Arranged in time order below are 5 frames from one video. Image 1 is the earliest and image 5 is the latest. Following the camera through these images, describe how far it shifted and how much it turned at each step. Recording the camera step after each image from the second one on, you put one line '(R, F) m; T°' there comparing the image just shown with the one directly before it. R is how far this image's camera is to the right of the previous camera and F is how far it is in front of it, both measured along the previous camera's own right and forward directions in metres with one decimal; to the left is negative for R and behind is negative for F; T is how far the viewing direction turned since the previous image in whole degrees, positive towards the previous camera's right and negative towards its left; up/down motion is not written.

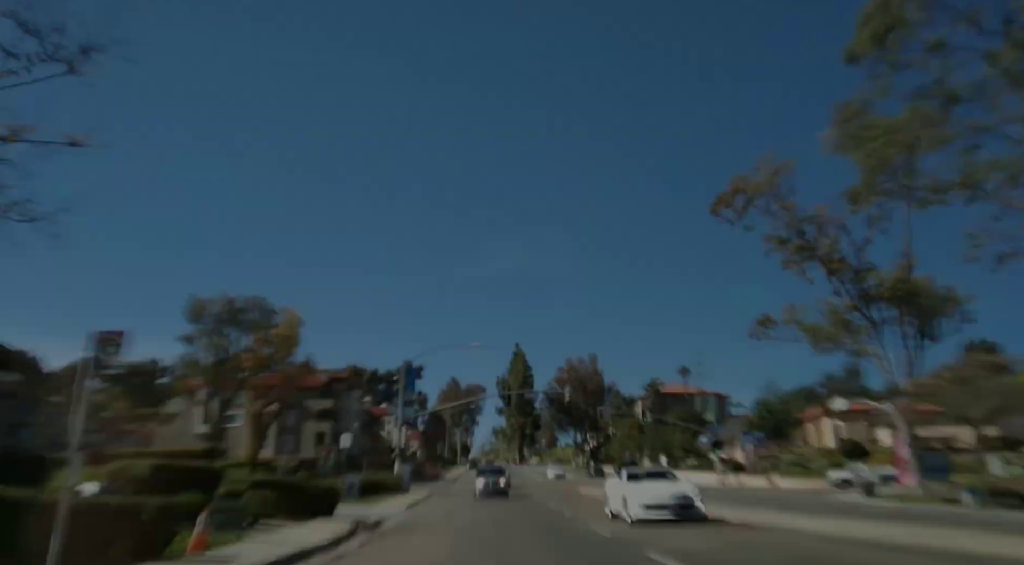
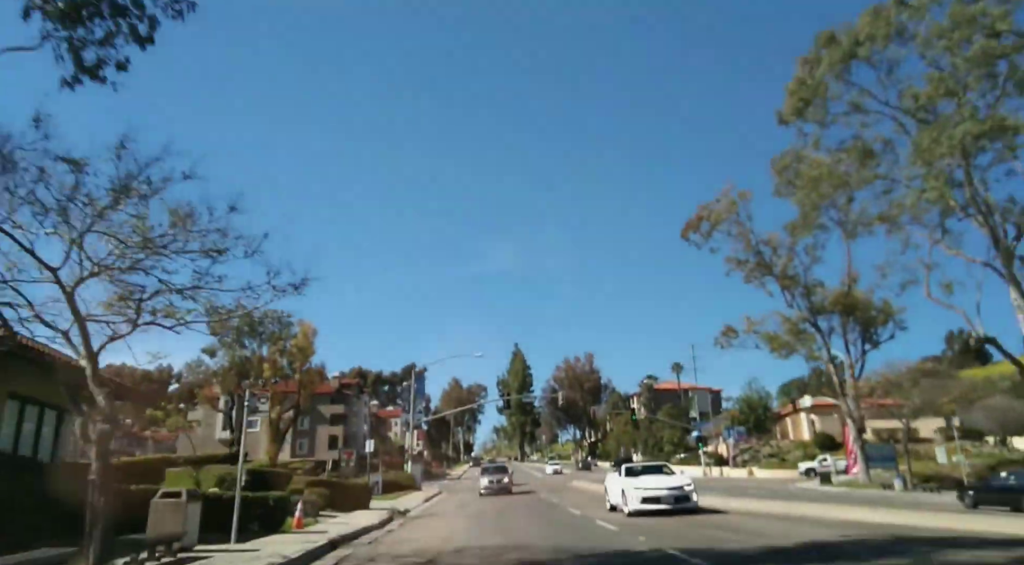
(+0.1, -3.8) m; 0°
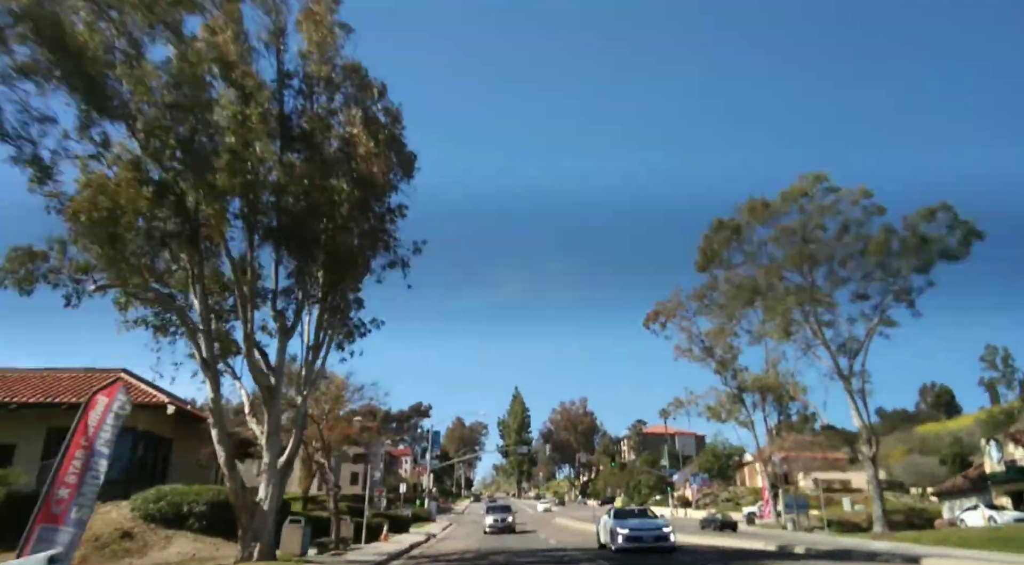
(+0.2, -9.7) m; 0°
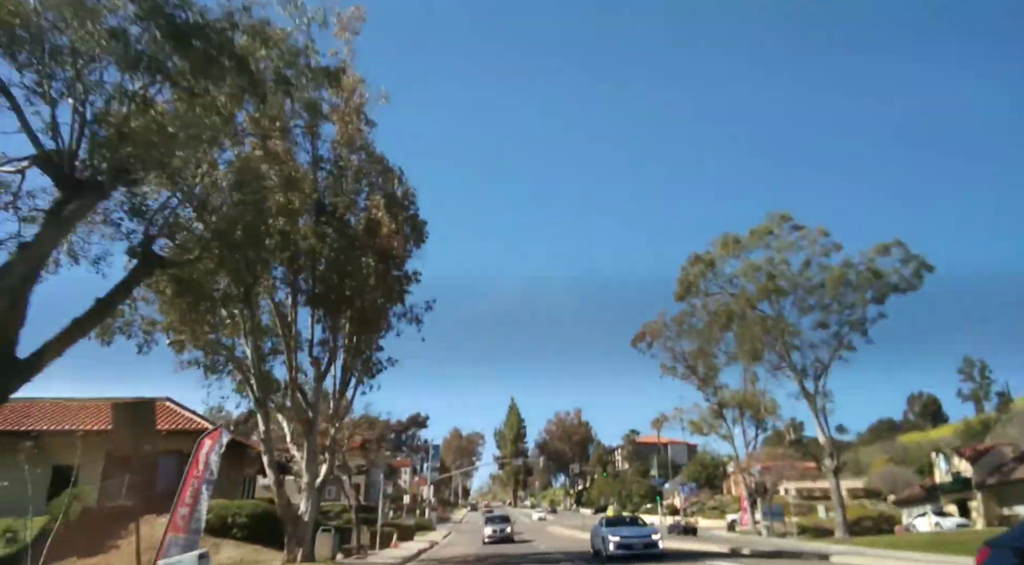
(0.0, -2.9) m; 0°
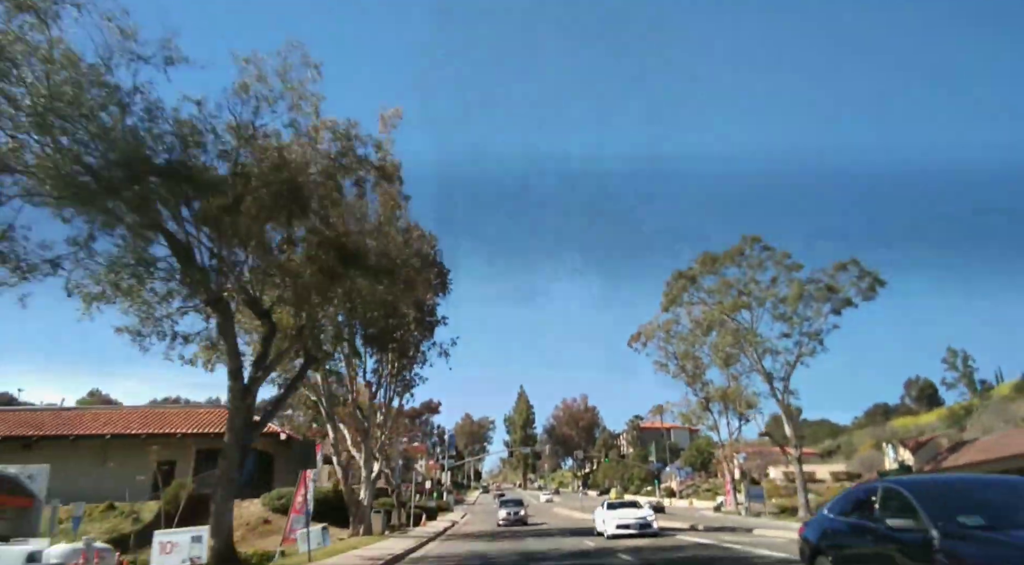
(+0.1, -4.9) m; -1°
